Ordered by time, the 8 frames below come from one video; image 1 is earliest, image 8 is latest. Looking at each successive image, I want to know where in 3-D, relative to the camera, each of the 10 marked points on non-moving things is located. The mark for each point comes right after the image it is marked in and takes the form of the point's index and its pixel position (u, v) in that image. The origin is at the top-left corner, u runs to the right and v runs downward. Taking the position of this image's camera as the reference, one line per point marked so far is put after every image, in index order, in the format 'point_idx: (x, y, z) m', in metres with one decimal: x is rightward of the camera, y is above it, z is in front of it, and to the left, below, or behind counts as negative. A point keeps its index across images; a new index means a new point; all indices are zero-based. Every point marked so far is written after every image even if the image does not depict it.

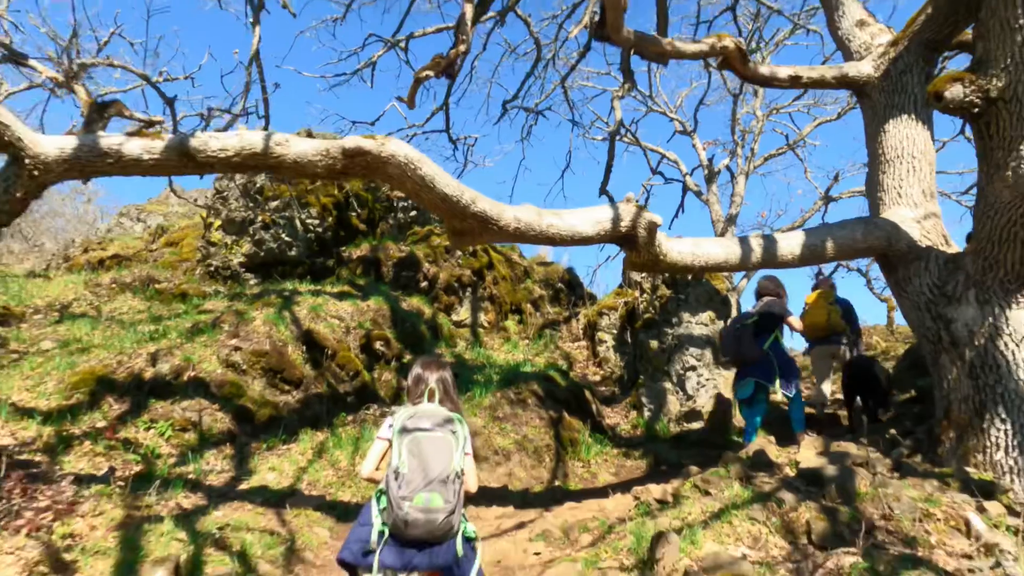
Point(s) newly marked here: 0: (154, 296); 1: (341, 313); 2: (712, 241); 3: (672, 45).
0: (-4.3, -0.1, +8.0) m
1: (-1.8, -0.3, +7.1) m
2: (+1.3, +0.3, +4.4) m
3: (+1.3, +2.0, +5.5) m
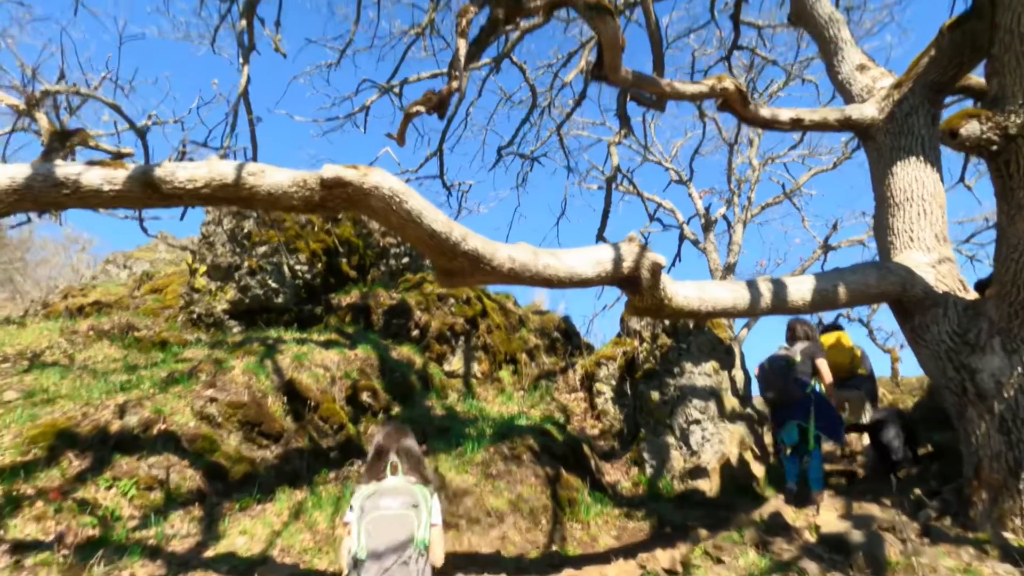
0: (-4.4, -0.6, +7.6) m
1: (-1.9, -0.8, +6.8) m
2: (+1.3, 0.0, +4.2) m
3: (+1.3, +1.6, +5.4) m
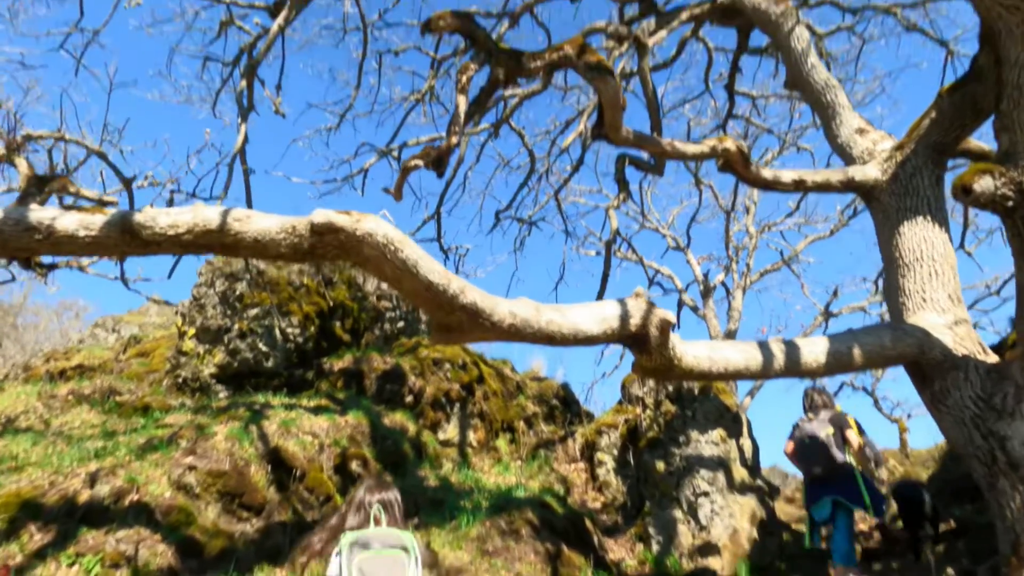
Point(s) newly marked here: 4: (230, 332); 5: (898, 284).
0: (-4.4, -1.3, +7.3) m
1: (-1.9, -1.4, +6.5) m
2: (+1.3, -0.3, +4.0) m
3: (+1.3, +1.2, +5.3) m
4: (-3.5, -0.5, +8.2) m
5: (+3.0, 0.0, +5.1) m
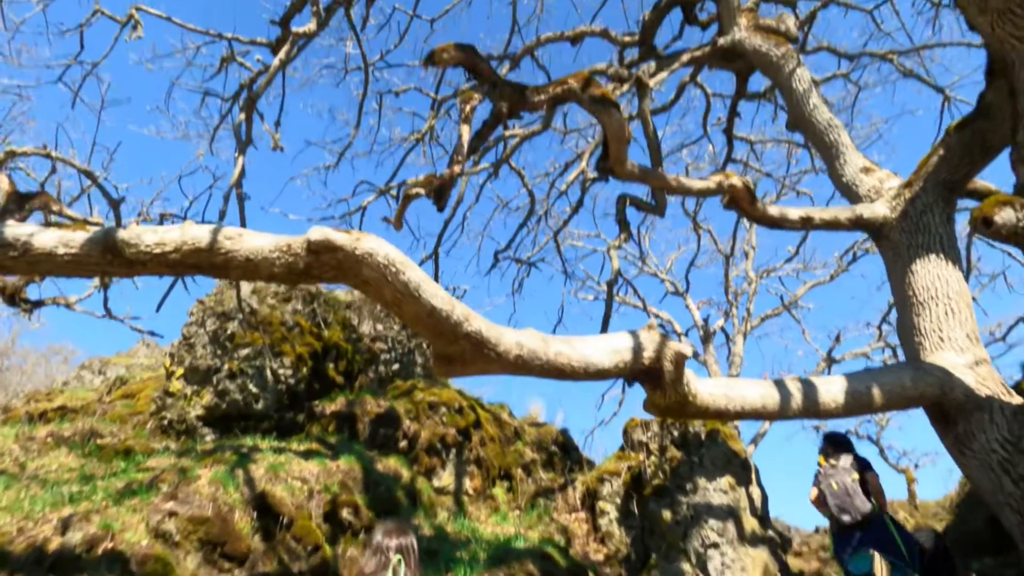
0: (-4.4, -1.7, +7.0) m
1: (-1.9, -1.7, +6.2) m
2: (+1.3, -0.5, +3.8) m
3: (+1.3, +0.9, +5.2) m
4: (-3.5, -1.0, +8.0) m
5: (+3.0, -0.3, +4.9) m
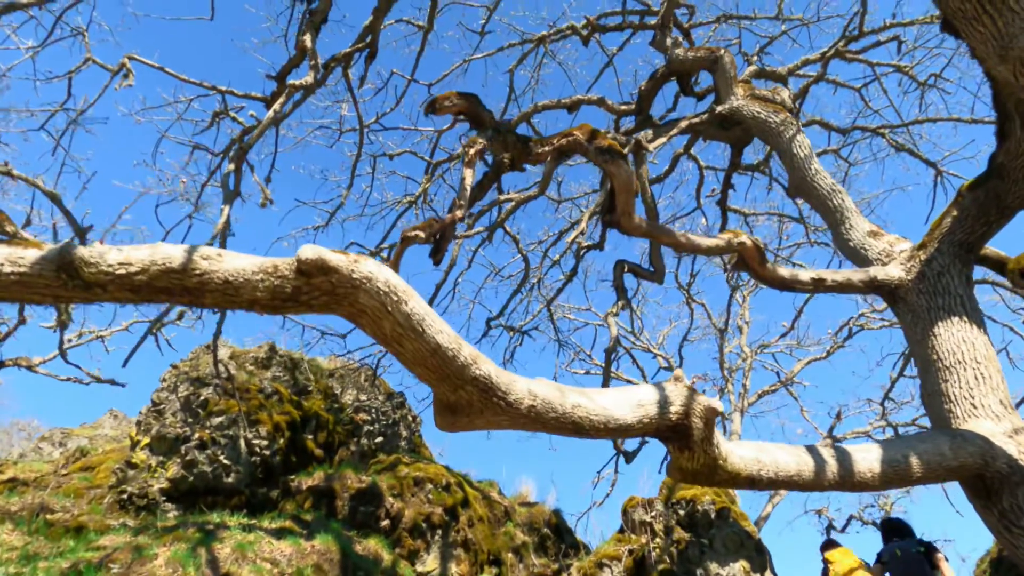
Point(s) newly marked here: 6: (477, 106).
0: (-4.5, -2.3, +6.3) m
1: (-2.0, -2.2, +5.5) m
2: (+1.4, -0.8, +3.4) m
3: (+1.3, +0.4, +5.0) m
4: (-3.6, -1.7, +7.4) m
5: (+3.0, -0.7, +4.6) m
6: (-0.3, +1.3, +4.7) m
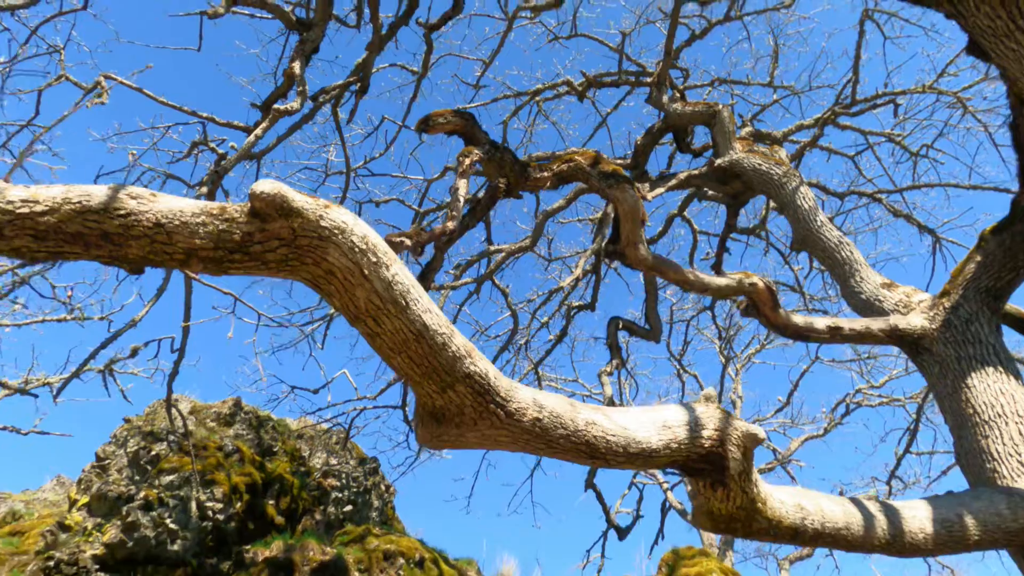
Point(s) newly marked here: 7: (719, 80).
0: (-4.6, -2.5, +5.4) m
1: (-2.1, -2.5, +4.7) m
2: (+1.3, -0.9, +2.9) m
3: (+1.3, +0.1, +4.6) m
4: (-3.8, -2.1, +6.6) m
5: (+2.9, -1.0, +4.1) m
6: (-0.3, +1.1, +4.4) m
7: (+2.9, +2.9, +9.3) m
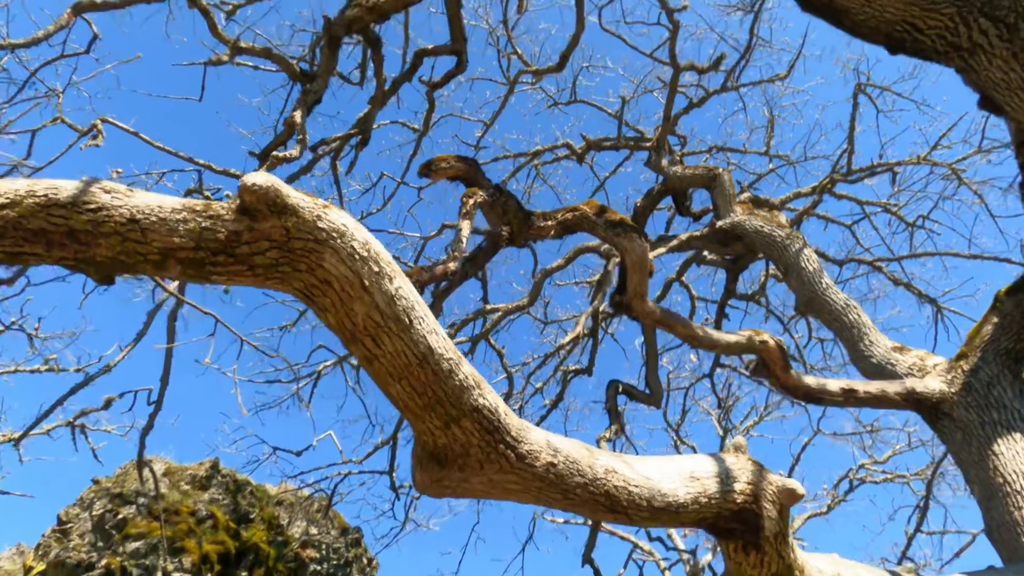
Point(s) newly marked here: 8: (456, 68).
0: (-4.7, -2.9, +4.9) m
1: (-2.2, -2.8, +4.2) m
2: (+1.3, -1.1, +2.6) m
3: (+1.3, -0.3, +4.4) m
4: (-3.8, -2.6, +6.1) m
5: (+2.9, -1.3, +3.8) m
6: (-0.2, +0.8, +4.3) m
7: (+2.9, +2.0, +9.4) m
8: (-0.6, +2.2, +6.6) m
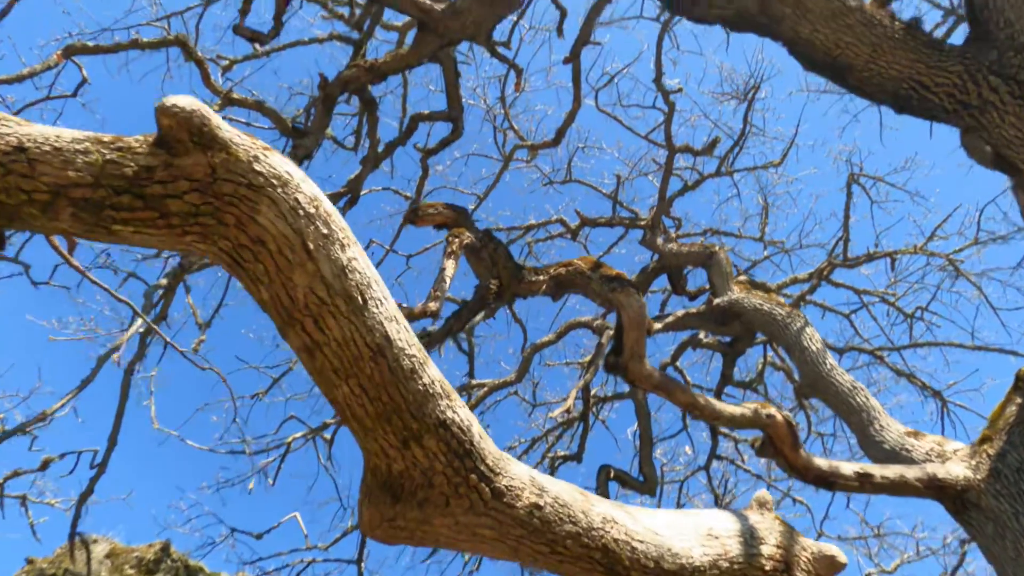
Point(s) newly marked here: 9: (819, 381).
0: (-4.9, -3.1, +4.1) m
1: (-2.3, -3.0, +3.5) m
2: (+1.2, -1.2, +2.1) m
3: (+1.2, -0.7, +4.1) m
4: (-4.0, -3.0, +5.3) m
5: (+2.8, -1.7, +3.4) m
6: (-0.3, +0.4, +4.0) m
7: (+2.8, +0.8, +9.3) m
8: (-0.6, +1.5, +6.5) m
9: (+2.7, -0.8, +5.9) m
